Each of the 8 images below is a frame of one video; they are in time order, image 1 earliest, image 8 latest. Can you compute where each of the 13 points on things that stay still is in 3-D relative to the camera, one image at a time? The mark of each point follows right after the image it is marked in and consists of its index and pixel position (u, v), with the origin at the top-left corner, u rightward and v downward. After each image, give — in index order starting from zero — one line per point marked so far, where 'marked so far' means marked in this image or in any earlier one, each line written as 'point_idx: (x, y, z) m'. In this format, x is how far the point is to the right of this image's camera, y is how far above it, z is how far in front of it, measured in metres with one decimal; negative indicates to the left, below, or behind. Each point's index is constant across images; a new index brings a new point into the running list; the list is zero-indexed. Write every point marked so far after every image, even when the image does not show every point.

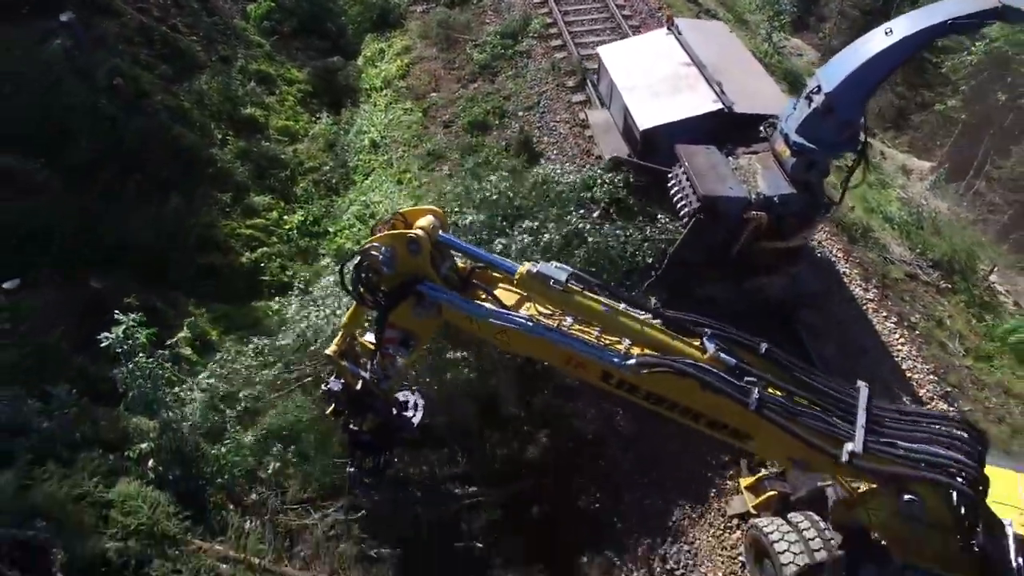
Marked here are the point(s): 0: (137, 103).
0: (-6.1, +3.0, +10.4) m
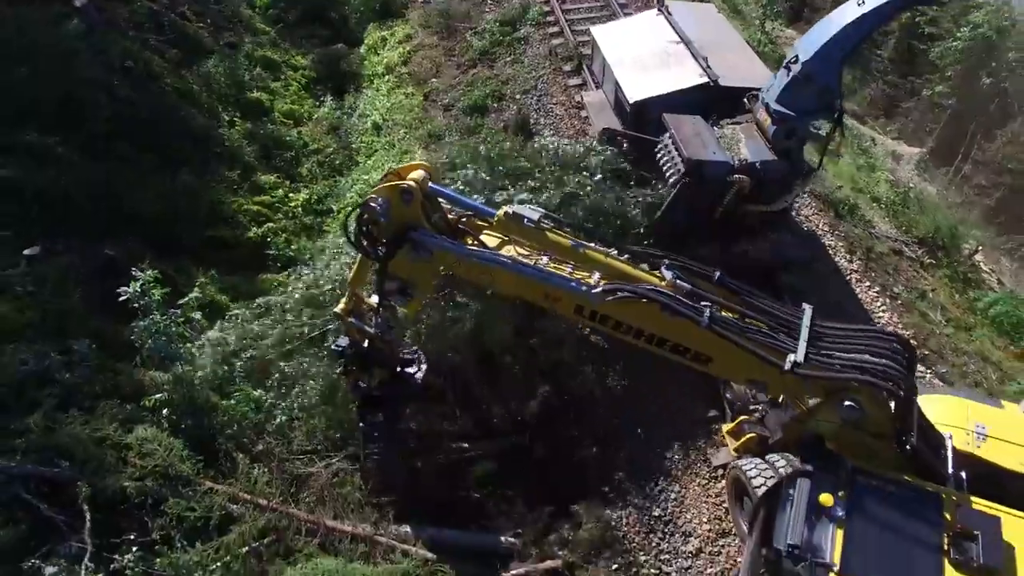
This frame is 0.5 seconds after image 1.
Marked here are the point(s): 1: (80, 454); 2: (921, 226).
0: (-6.2, +3.4, +10.8) m
1: (-4.2, -1.6, +6.3) m
2: (+7.4, +1.1, +11.6) m
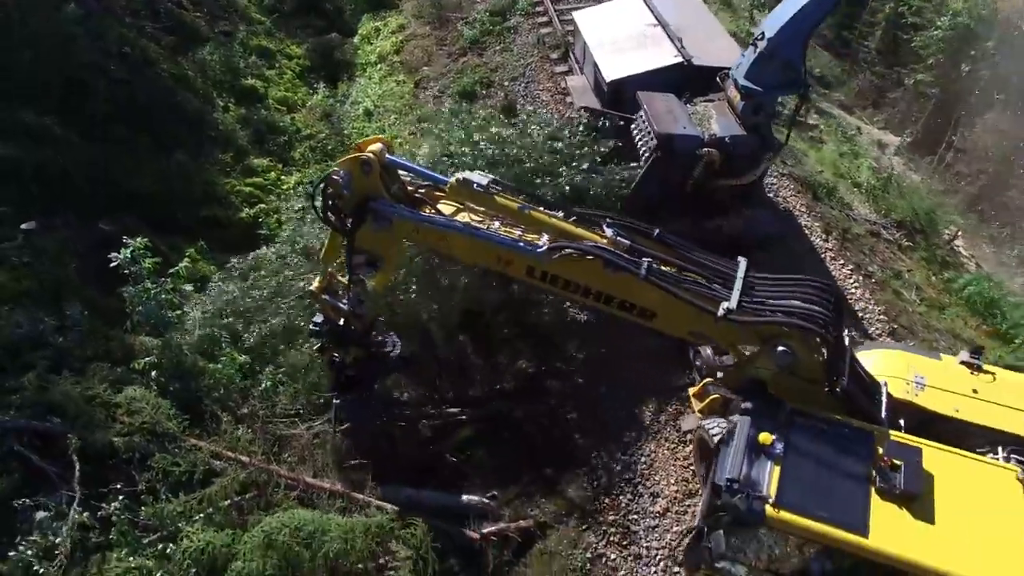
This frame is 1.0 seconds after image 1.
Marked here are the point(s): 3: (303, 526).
0: (-6.4, +3.8, +11.1) m
1: (-4.5, -1.3, +6.6) m
2: (+7.2, +1.4, +11.8) m
3: (-2.0, -2.3, +6.2) m
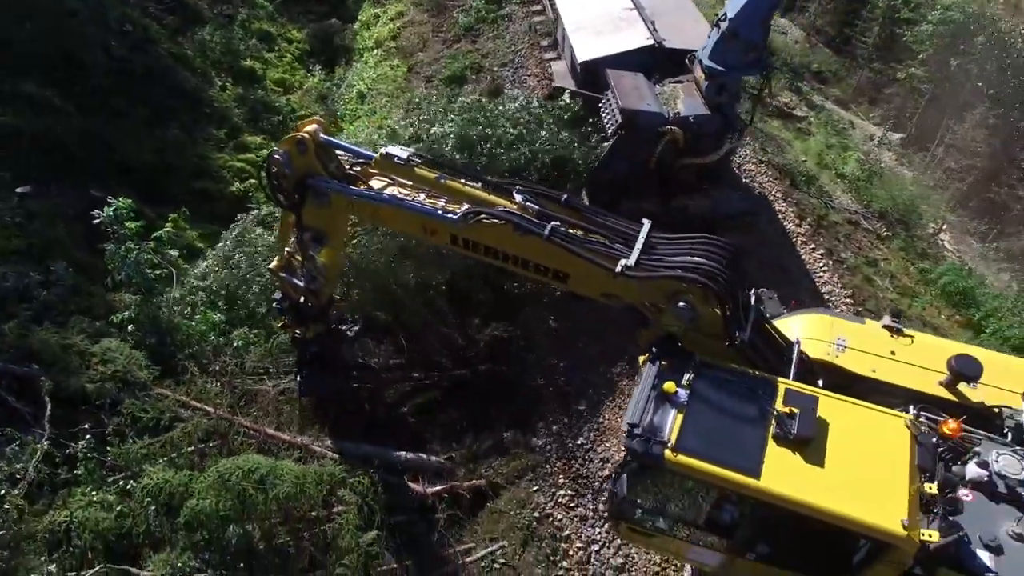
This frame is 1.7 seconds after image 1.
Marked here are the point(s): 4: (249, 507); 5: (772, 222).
0: (-6.7, +4.3, +11.6) m
1: (-5.0, -0.7, +7.0) m
2: (+6.9, +1.6, +11.9) m
3: (-2.6, -1.8, +6.5) m
4: (-2.6, -2.2, +6.3) m
5: (+4.1, +1.0, +10.0) m
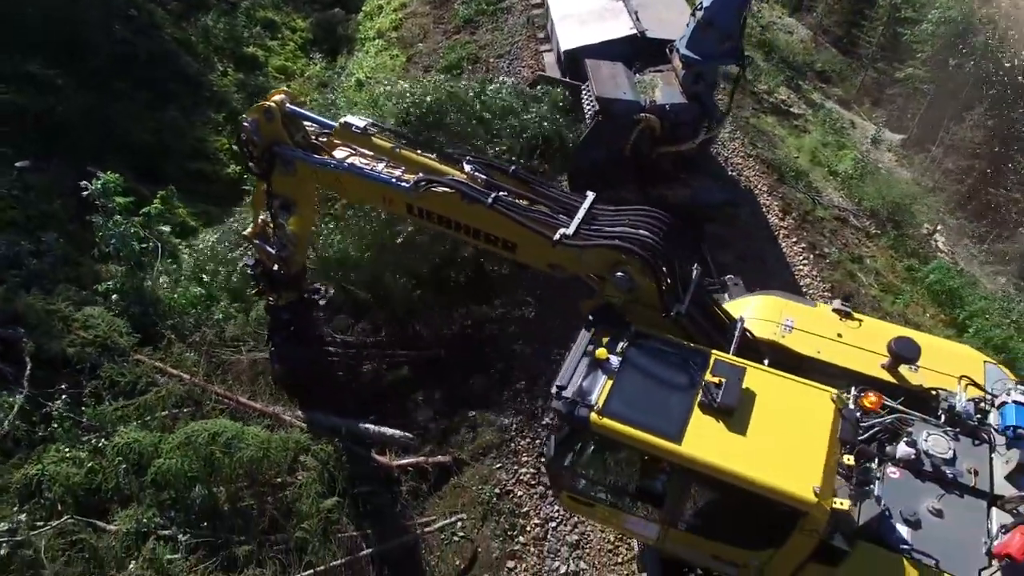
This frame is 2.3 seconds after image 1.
0: (-6.8, +4.8, +11.9) m
1: (-5.4, -0.4, +7.2) m
2: (+6.7, +1.7, +11.9) m
3: (-3.0, -1.5, +6.7) m
4: (-3.0, -1.9, +6.5) m
5: (+3.8, +1.1, +10.1) m
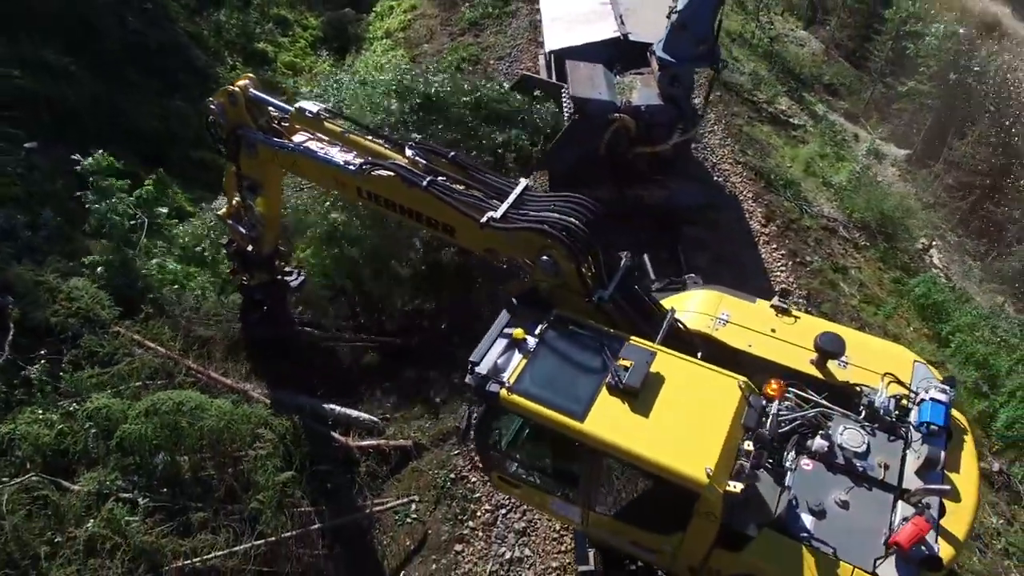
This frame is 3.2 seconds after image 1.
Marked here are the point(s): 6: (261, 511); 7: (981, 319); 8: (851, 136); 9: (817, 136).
0: (-6.8, +5.1, +12.4) m
1: (-5.9, 0.0, +7.6) m
2: (+6.5, +1.4, +11.8) m
3: (-3.5, -1.2, +7.0) m
4: (-3.5, -1.6, +6.8) m
5: (+3.5, +1.1, +10.1) m
6: (-2.6, -2.3, +6.7) m
7: (+7.6, -0.5, +10.3) m
8: (+7.6, +3.5, +14.5) m
9: (+6.6, +3.3, +13.8) m
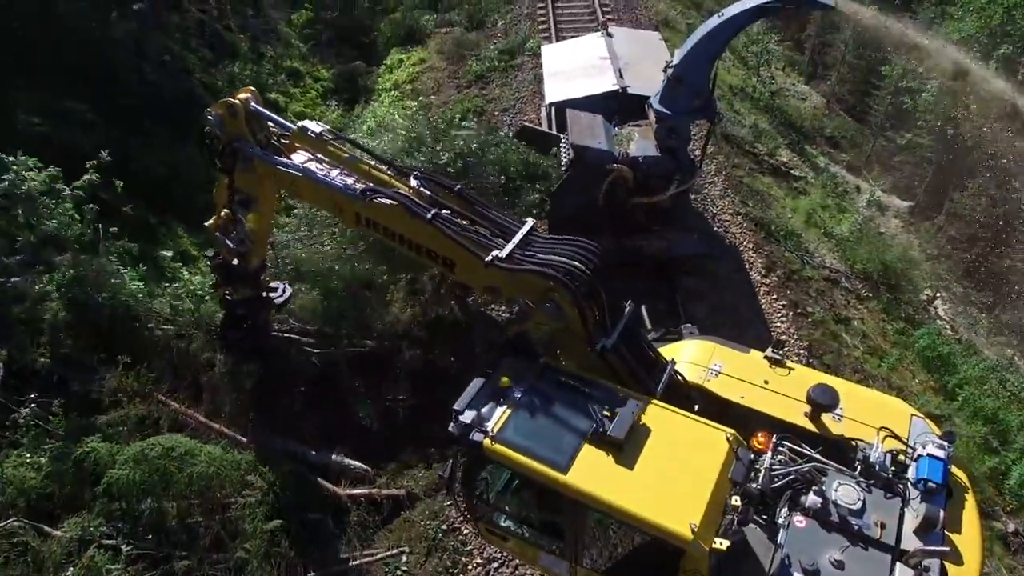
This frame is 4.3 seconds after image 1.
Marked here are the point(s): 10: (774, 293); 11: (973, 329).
0: (-6.7, +4.2, +12.8) m
1: (-5.9, -0.5, +7.7) m
2: (+6.5, +0.5, +11.8) m
3: (-3.6, -1.7, +6.9) m
4: (-3.6, -2.0, +6.7) m
5: (+3.5, +0.3, +10.1) m
6: (-2.7, -2.8, +6.6) m
7: (+7.5, -1.3, +10.1) m
8: (+7.7, +2.3, +14.6) m
9: (+6.7, +2.2, +13.9) m
10: (+4.1, -0.1, +9.9) m
11: (+8.6, -0.8, +12.1) m
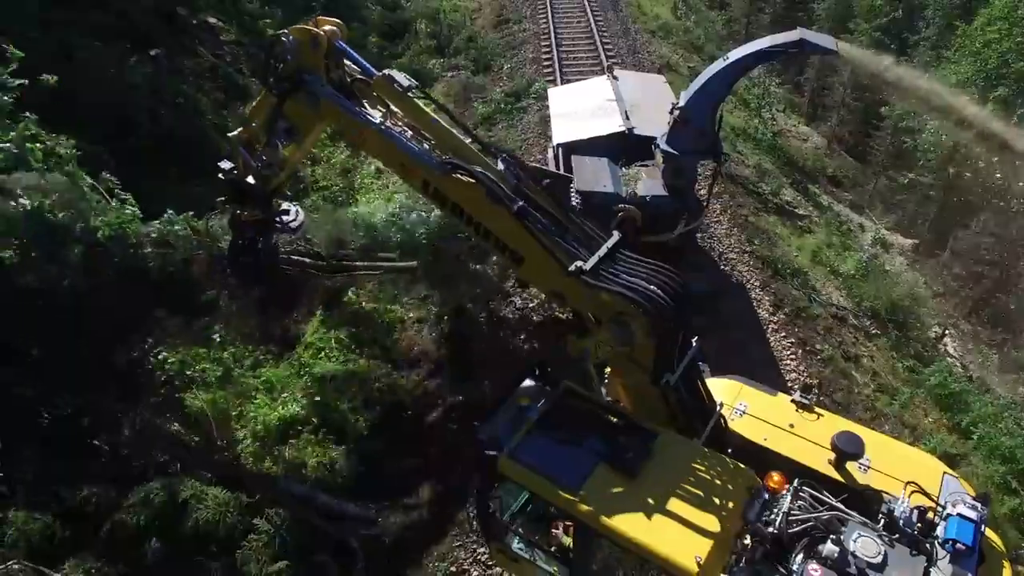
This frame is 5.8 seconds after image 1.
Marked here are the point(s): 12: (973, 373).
0: (-6.6, +3.5, +13.1) m
1: (-5.8, -1.0, +7.7) m
2: (+6.6, -0.2, +11.8) m
3: (-3.5, -2.1, +6.8) m
4: (-3.5, -2.4, +6.6) m
5: (+3.7, -0.3, +10.1) m
6: (-2.6, -3.2, +6.4) m
7: (+7.7, -1.9, +10.0) m
8: (+7.9, +1.4, +14.7) m
9: (+6.8, +1.4, +14.0) m
10: (+4.2, -0.7, +9.9) m
11: (+8.8, -1.5, +12.0) m
12: (+8.2, -1.5, +11.5) m
